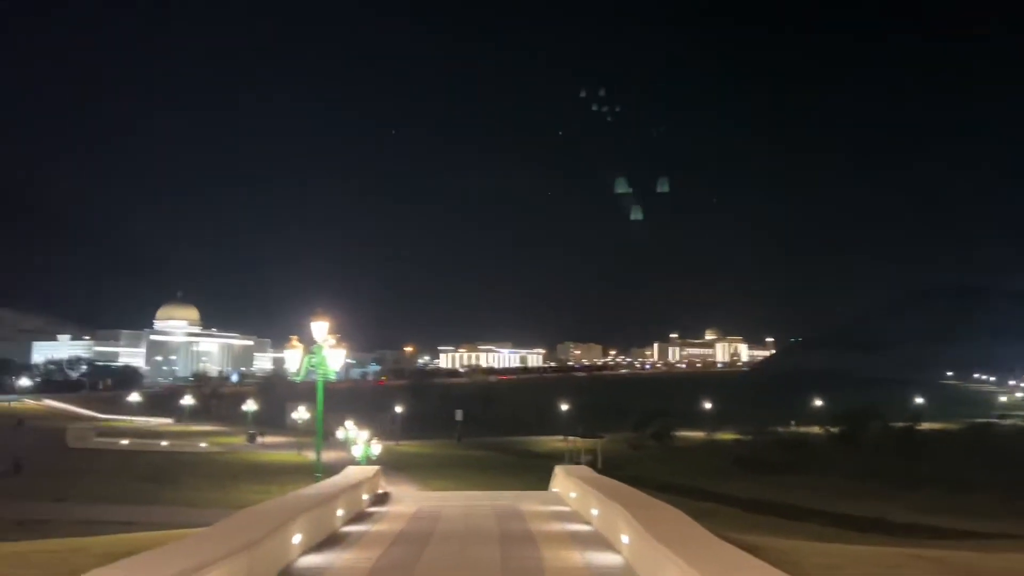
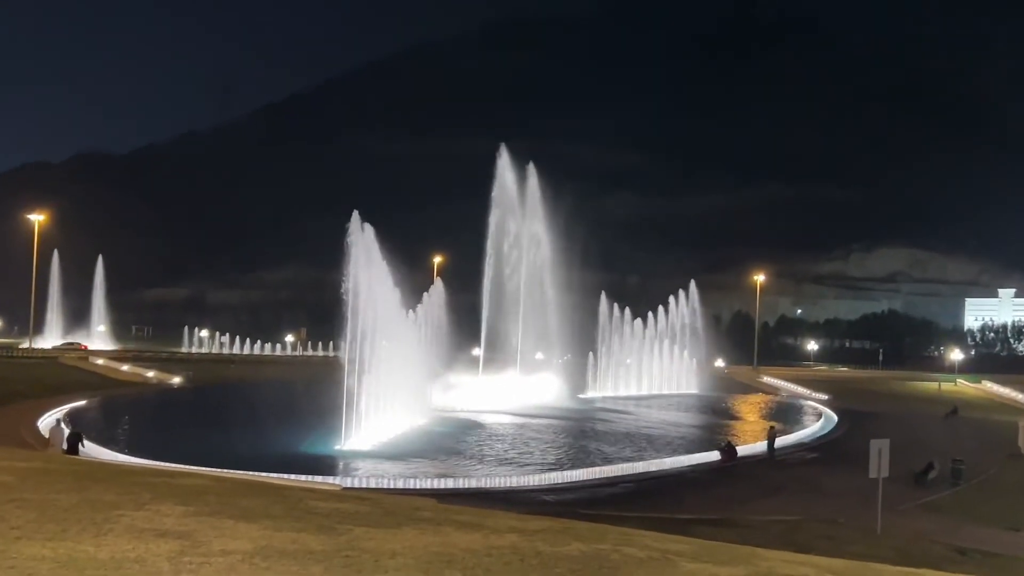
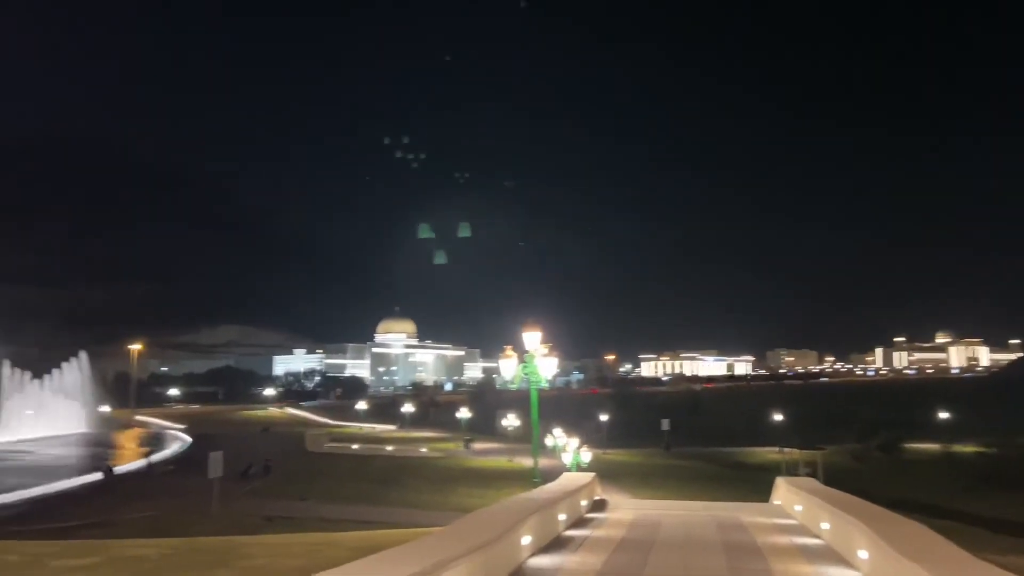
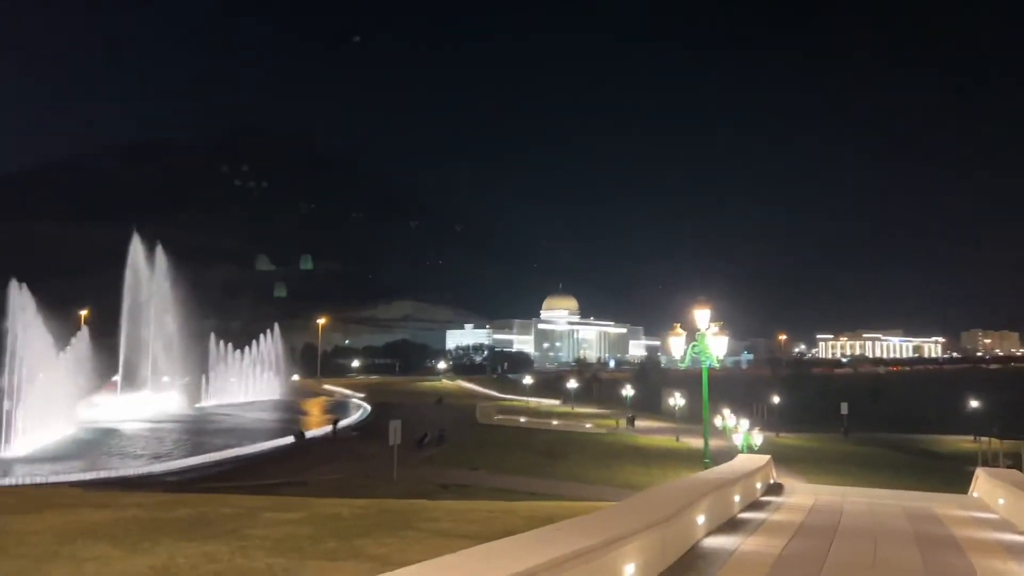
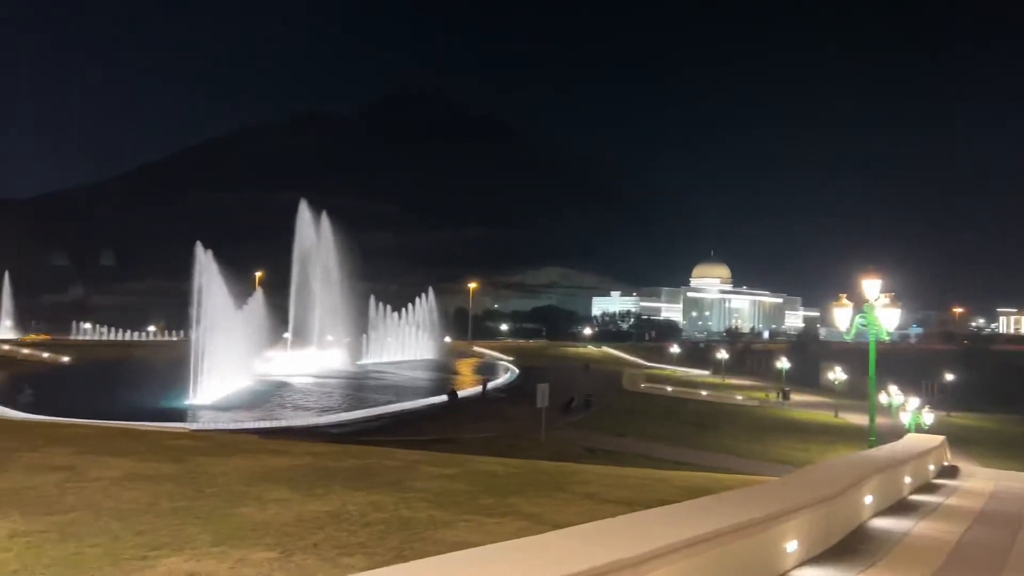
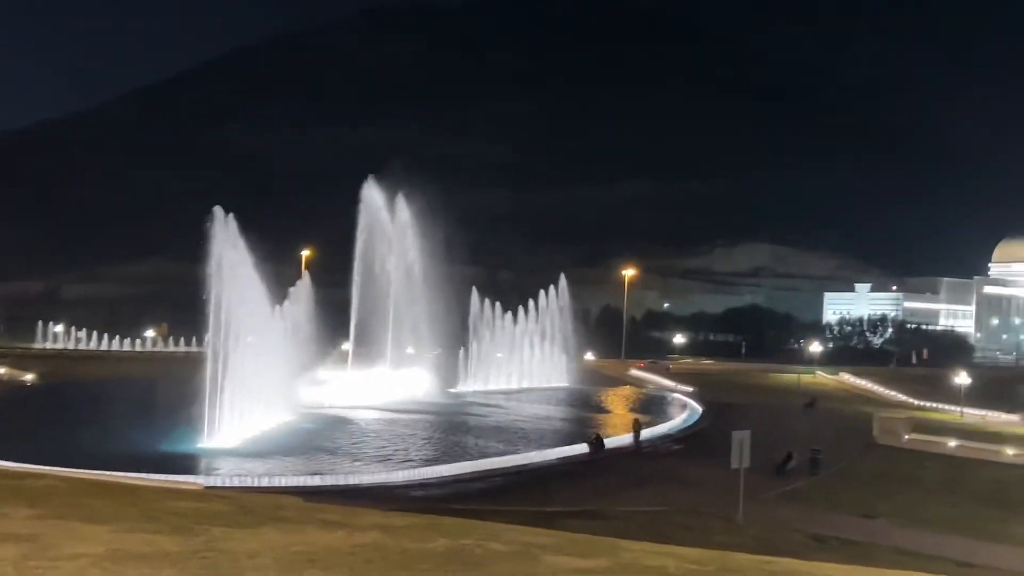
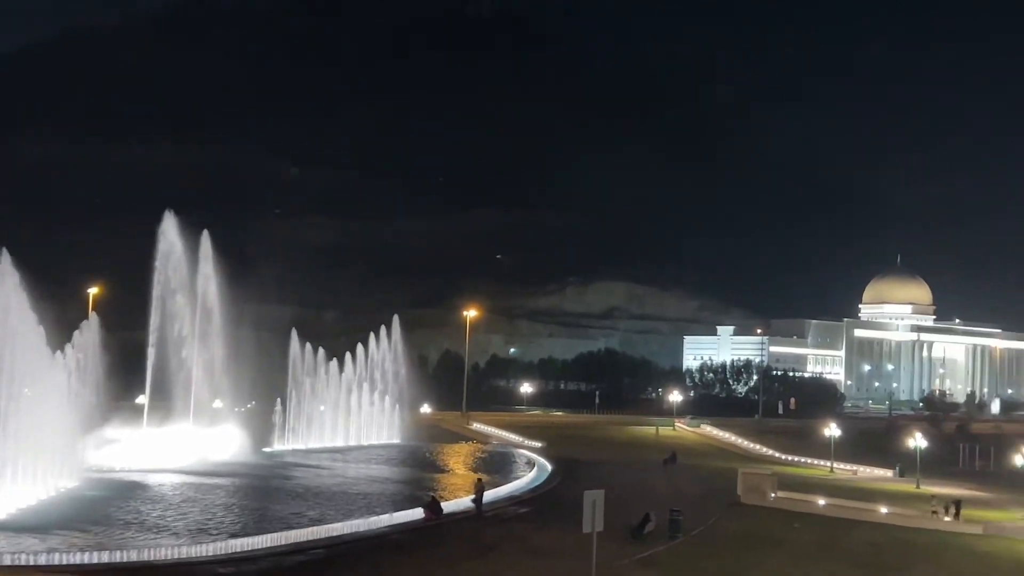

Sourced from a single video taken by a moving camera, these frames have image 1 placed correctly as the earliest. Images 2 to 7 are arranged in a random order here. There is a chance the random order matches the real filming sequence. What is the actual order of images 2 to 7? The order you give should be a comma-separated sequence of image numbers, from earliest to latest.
3, 4, 5, 2, 6, 7
